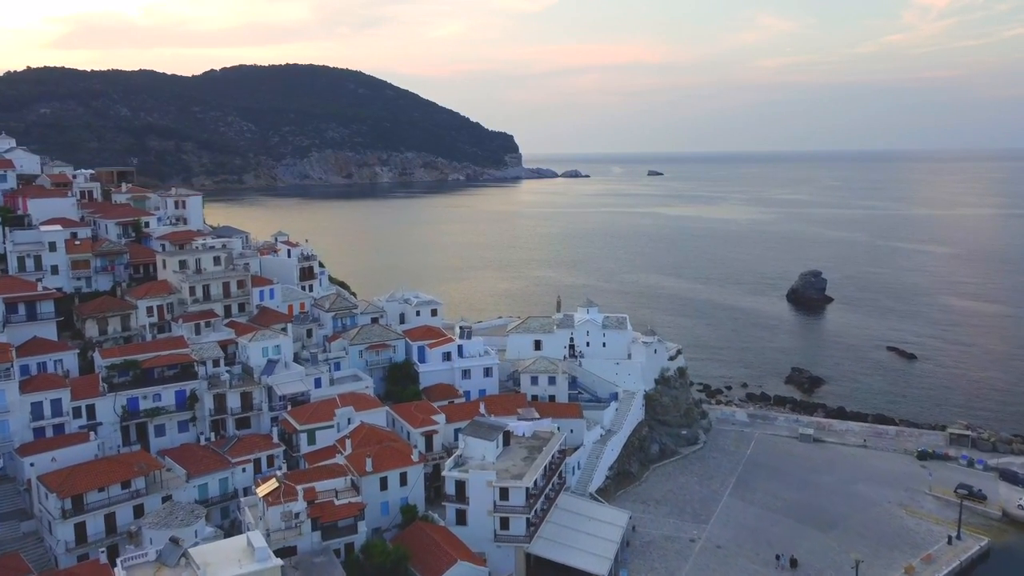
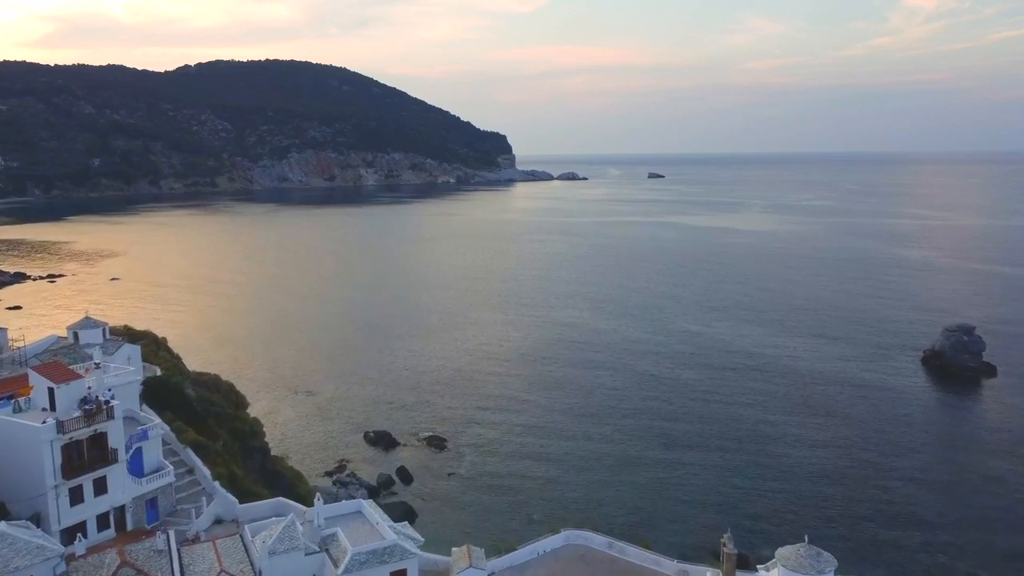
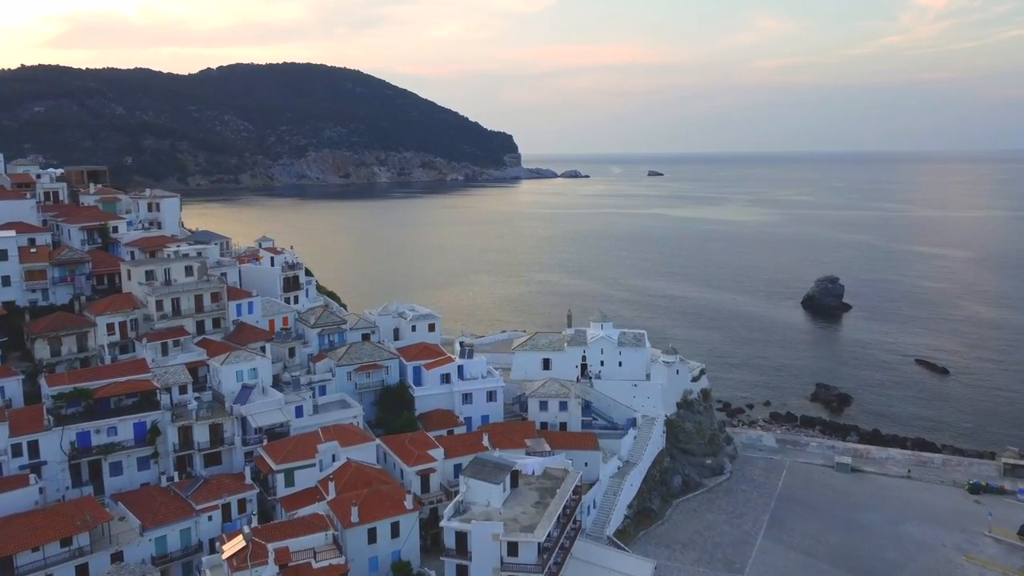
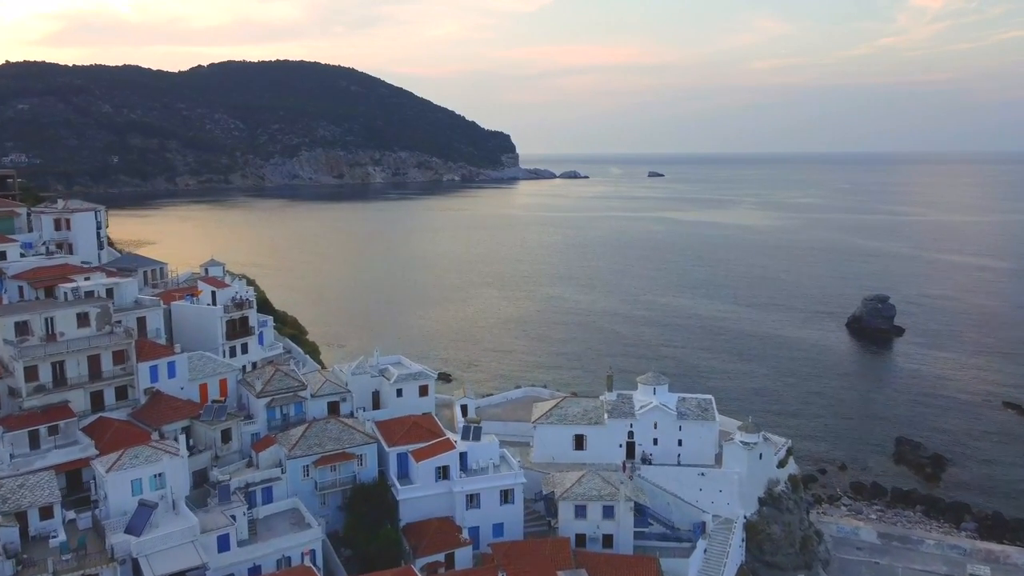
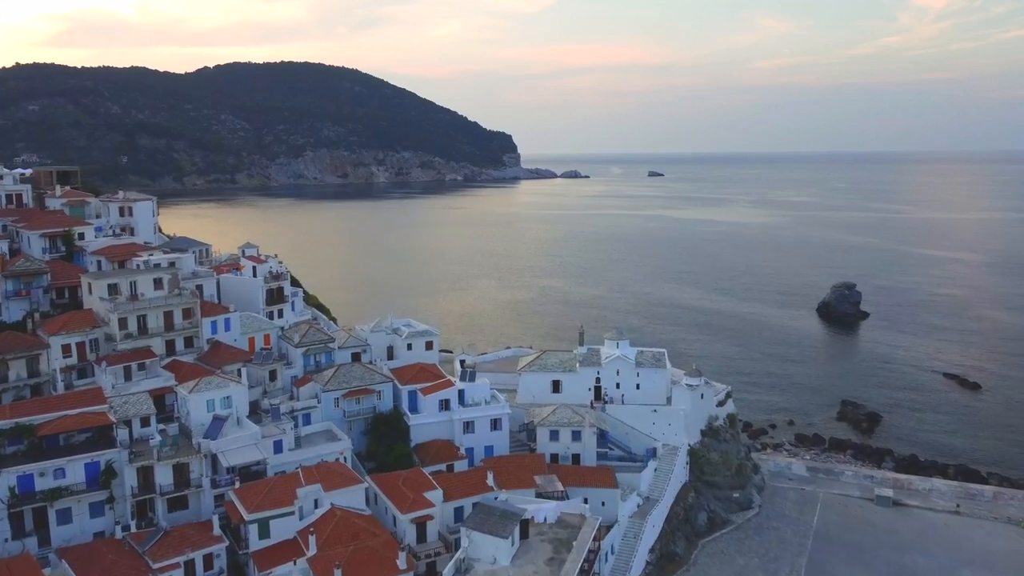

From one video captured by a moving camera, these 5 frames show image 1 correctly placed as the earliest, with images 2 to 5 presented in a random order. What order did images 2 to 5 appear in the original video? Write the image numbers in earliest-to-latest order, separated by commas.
3, 5, 4, 2
